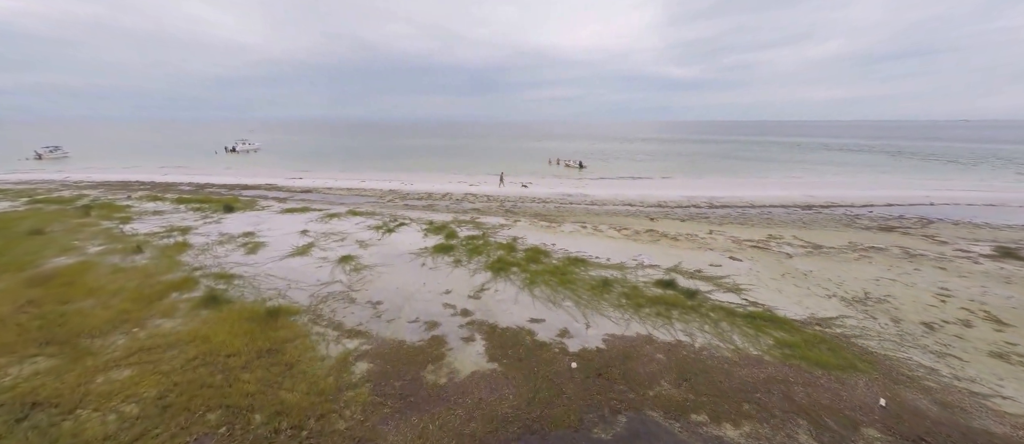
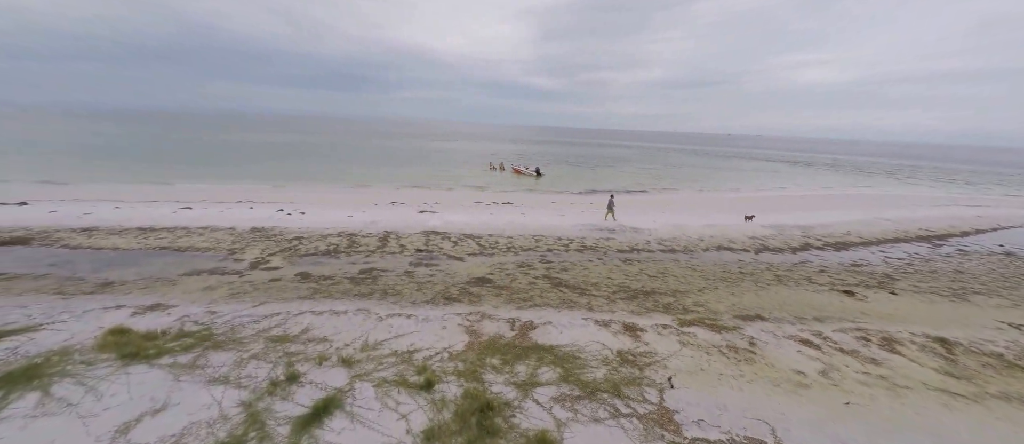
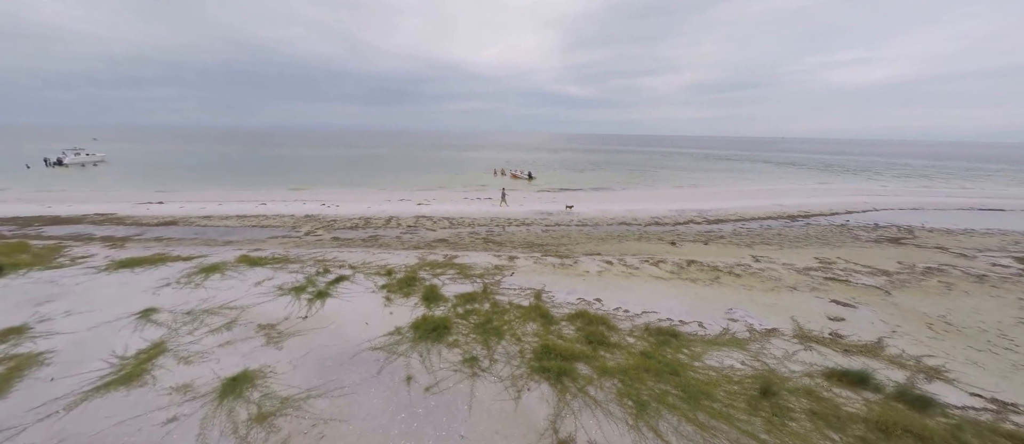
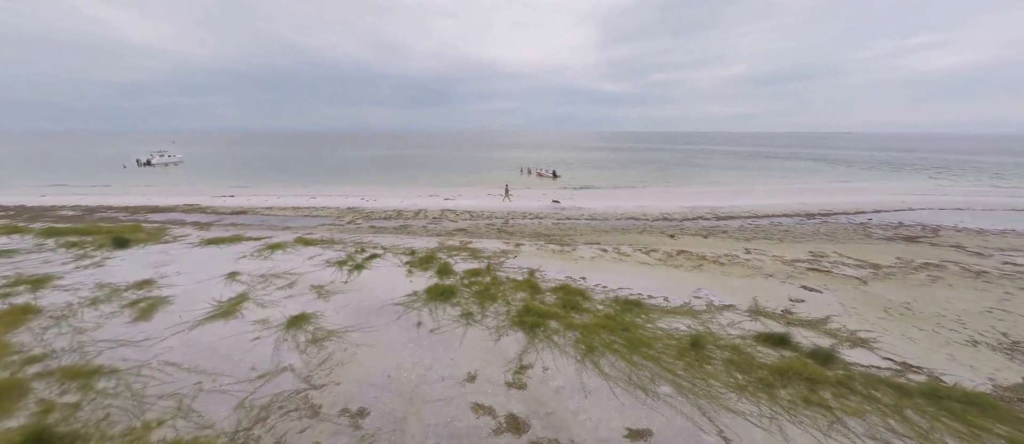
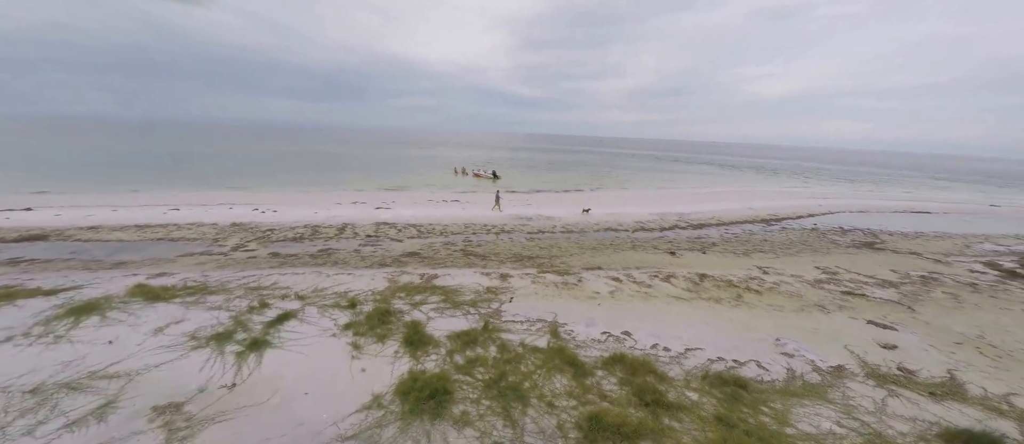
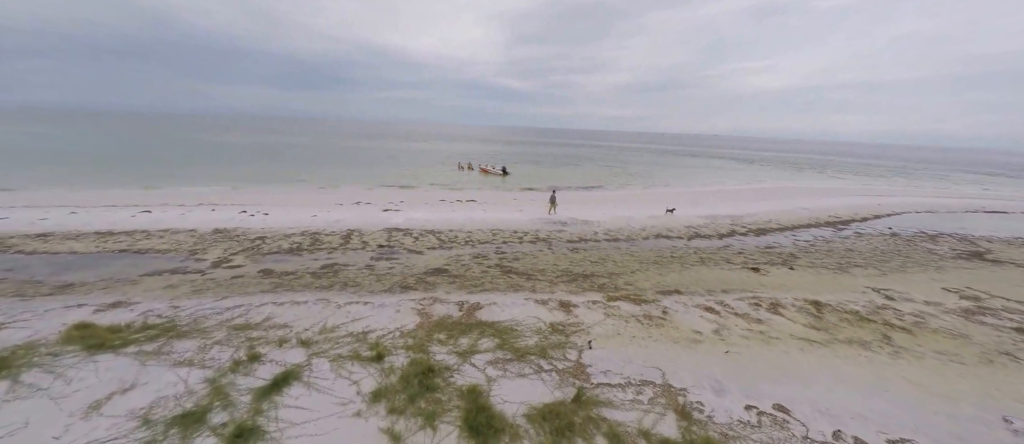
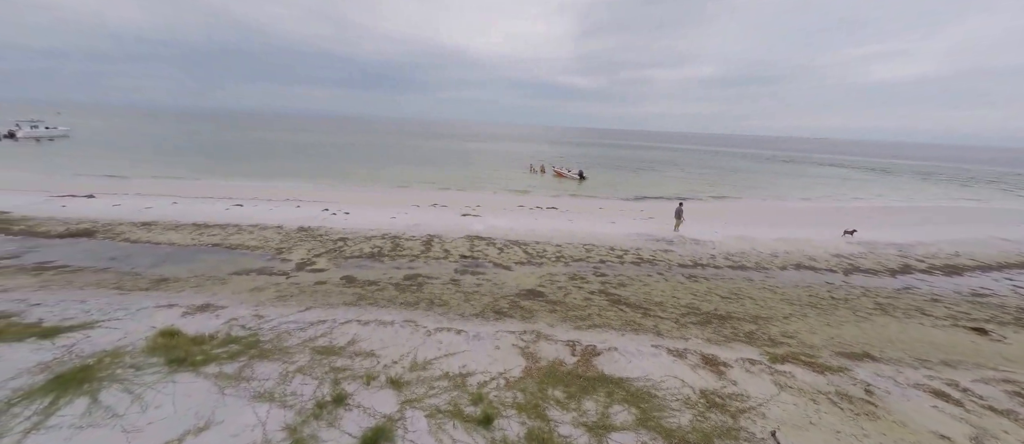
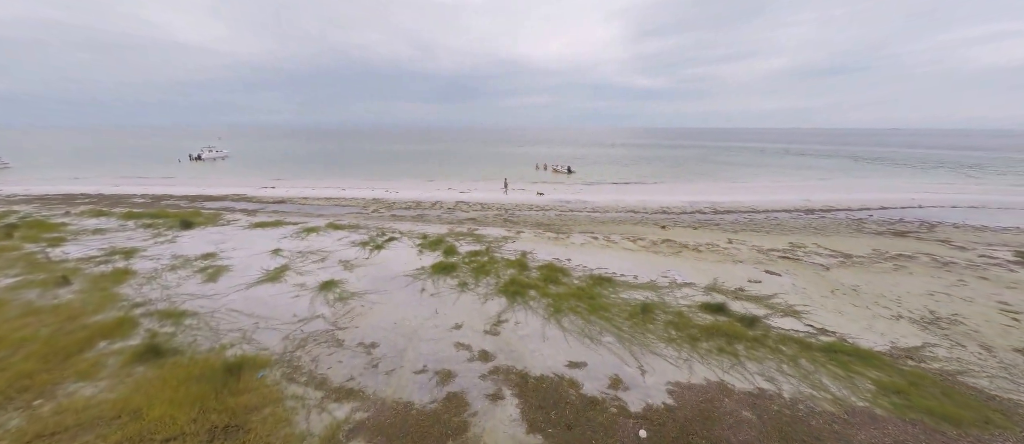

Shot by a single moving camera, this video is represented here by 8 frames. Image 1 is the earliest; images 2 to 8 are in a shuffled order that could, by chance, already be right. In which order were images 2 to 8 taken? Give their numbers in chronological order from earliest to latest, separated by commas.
8, 4, 3, 5, 6, 2, 7
